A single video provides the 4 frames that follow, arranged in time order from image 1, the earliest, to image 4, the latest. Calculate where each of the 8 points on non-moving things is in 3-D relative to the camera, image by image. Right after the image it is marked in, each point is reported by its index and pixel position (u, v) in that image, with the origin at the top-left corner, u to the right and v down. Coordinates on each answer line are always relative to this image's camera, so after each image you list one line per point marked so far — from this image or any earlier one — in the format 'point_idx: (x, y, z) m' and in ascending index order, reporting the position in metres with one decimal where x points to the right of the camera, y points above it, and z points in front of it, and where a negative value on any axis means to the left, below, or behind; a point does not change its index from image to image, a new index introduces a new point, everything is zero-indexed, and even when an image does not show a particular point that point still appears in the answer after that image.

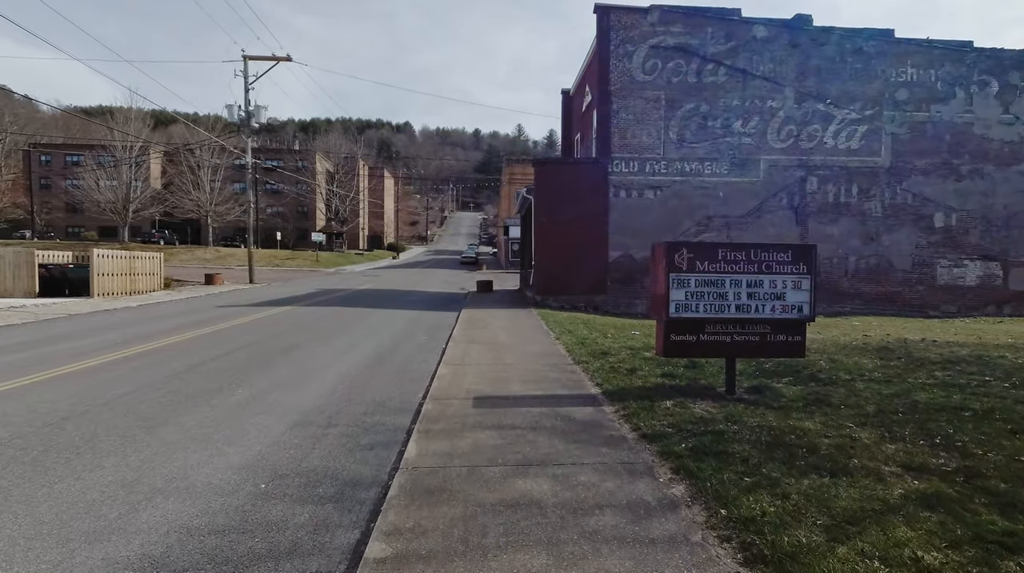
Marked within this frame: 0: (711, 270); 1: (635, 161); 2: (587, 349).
0: (+2.8, +0.2, +6.8) m
1: (+5.1, +5.1, +19.8) m
2: (+1.6, -1.3, +10.3) m
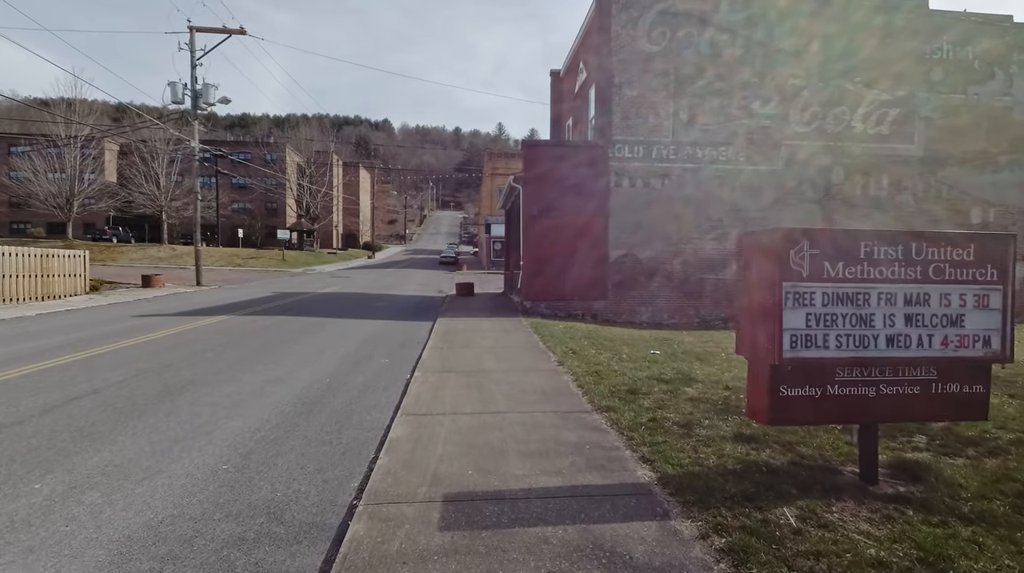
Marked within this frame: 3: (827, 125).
0: (+2.8, +0.1, +4.0) m
1: (+4.5, +5.0, +17.0) m
2: (+1.4, -1.5, +7.4) m
3: (+11.5, +5.9, +17.5) m
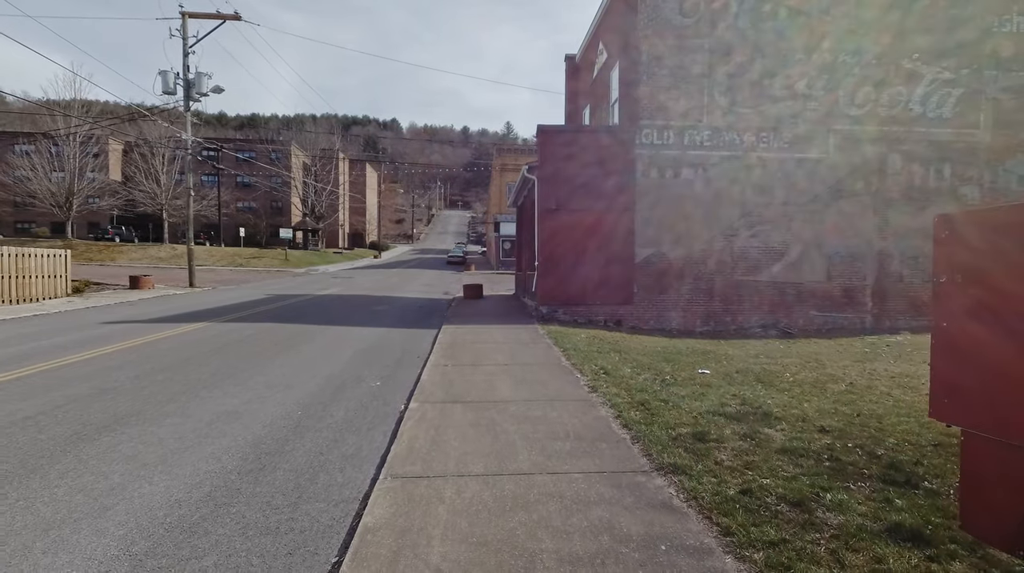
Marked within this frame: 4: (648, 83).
0: (+3.0, 0.0, +2.2) m
1: (+5.0, +4.9, +15.2) m
2: (+1.7, -1.6, +5.6) m
3: (+11.9, +5.8, +15.6) m
4: (+4.3, +6.3, +15.2) m
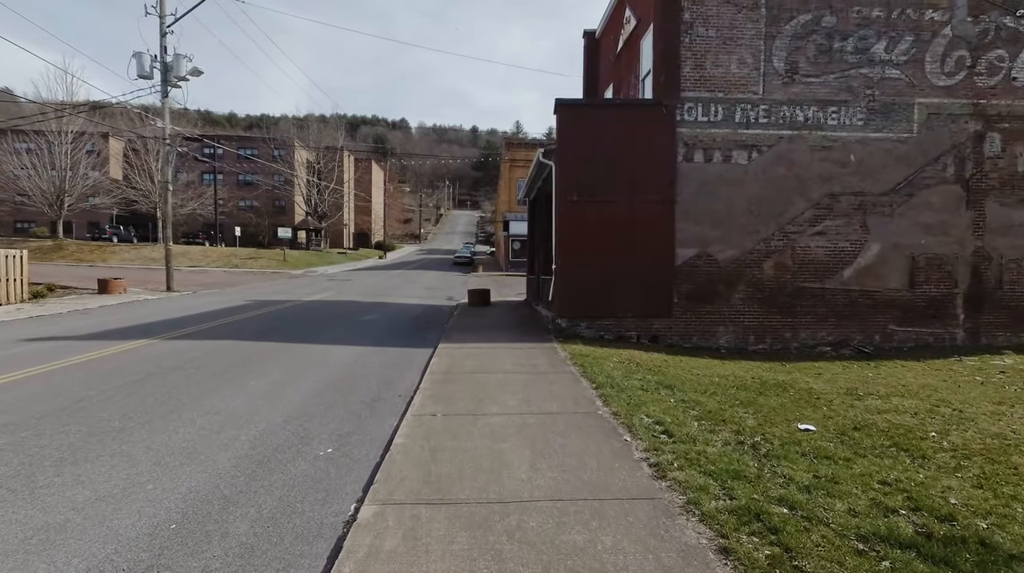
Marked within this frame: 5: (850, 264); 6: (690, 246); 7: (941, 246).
0: (+3.1, -0.2, -0.5) m
1: (+5.3, +4.7, +12.4) m
2: (+1.9, -1.8, +3.0) m
3: (+12.2, +5.5, +12.7) m
4: (+4.6, +6.1, +12.5) m
5: (+8.8, +0.6, +12.6) m
6: (+4.6, +1.1, +12.6) m
7: (+11.3, +1.1, +12.7) m
